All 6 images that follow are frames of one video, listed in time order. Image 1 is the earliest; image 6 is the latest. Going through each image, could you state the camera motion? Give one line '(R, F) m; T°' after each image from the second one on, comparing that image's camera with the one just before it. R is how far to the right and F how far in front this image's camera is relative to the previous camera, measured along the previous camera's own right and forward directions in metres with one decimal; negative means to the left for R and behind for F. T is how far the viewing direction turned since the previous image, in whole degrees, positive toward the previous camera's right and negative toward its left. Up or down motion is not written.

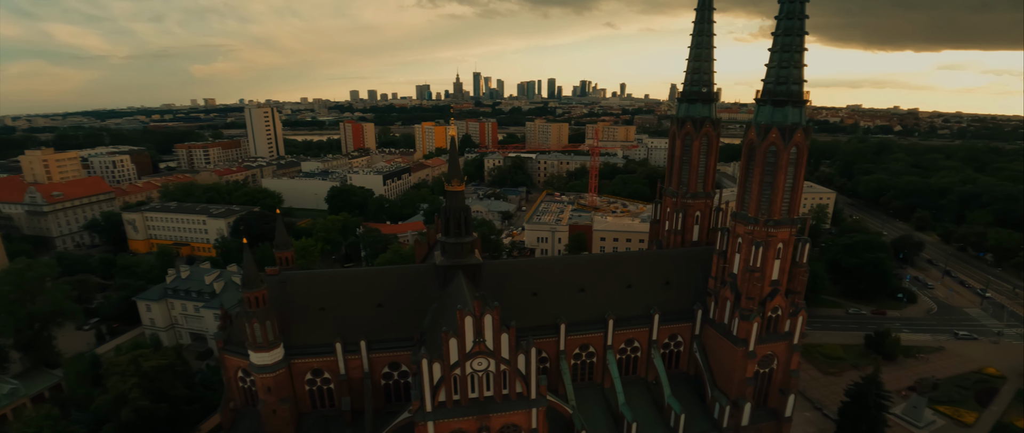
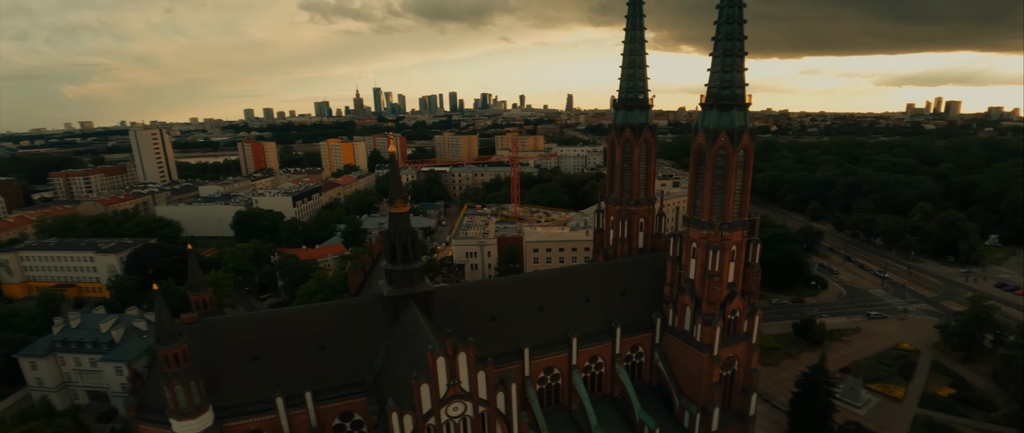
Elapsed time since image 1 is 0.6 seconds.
(-1.0, +1.4) m; +8°
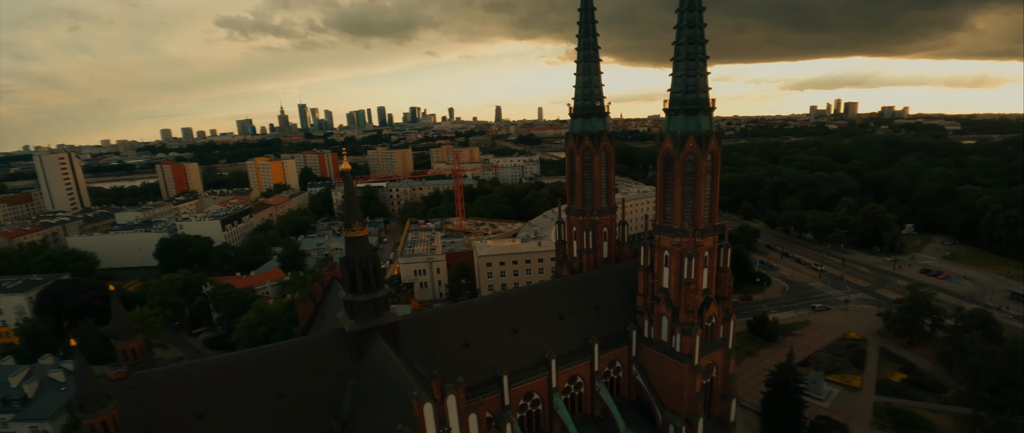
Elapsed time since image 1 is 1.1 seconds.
(-0.9, +1.2) m; +6°
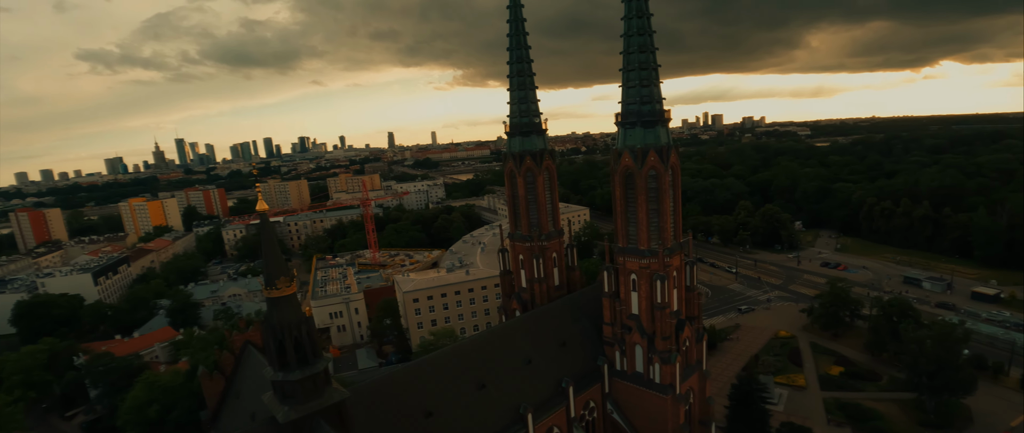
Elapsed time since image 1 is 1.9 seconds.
(-1.4, +2.5) m; +10°
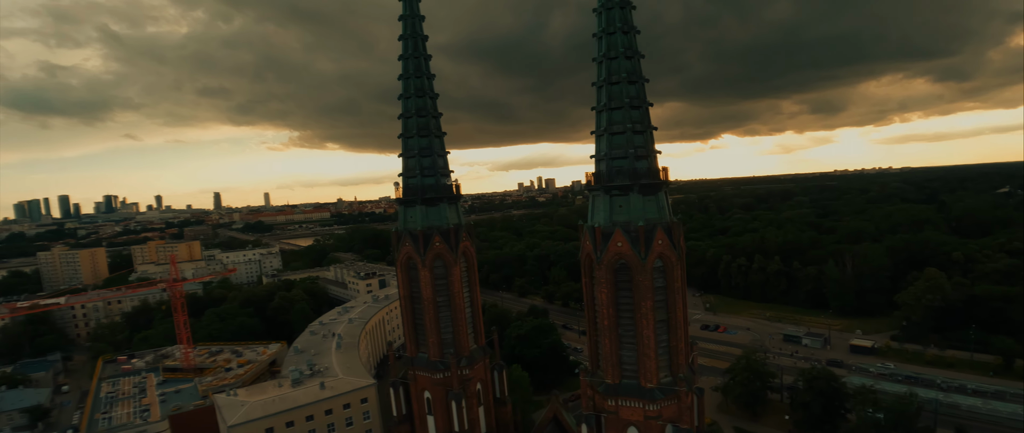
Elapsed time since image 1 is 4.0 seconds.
(-1.4, +7.9) m; +16°
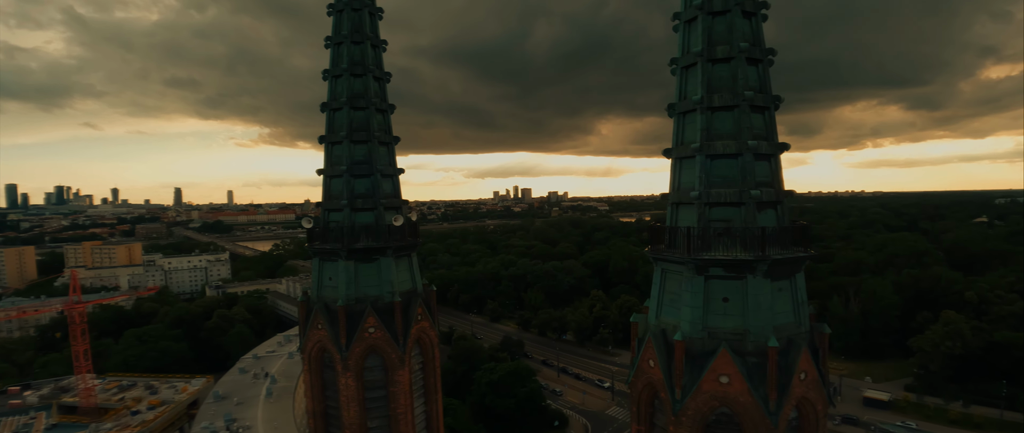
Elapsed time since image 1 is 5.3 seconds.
(-0.3, +6.4) m; +3°
